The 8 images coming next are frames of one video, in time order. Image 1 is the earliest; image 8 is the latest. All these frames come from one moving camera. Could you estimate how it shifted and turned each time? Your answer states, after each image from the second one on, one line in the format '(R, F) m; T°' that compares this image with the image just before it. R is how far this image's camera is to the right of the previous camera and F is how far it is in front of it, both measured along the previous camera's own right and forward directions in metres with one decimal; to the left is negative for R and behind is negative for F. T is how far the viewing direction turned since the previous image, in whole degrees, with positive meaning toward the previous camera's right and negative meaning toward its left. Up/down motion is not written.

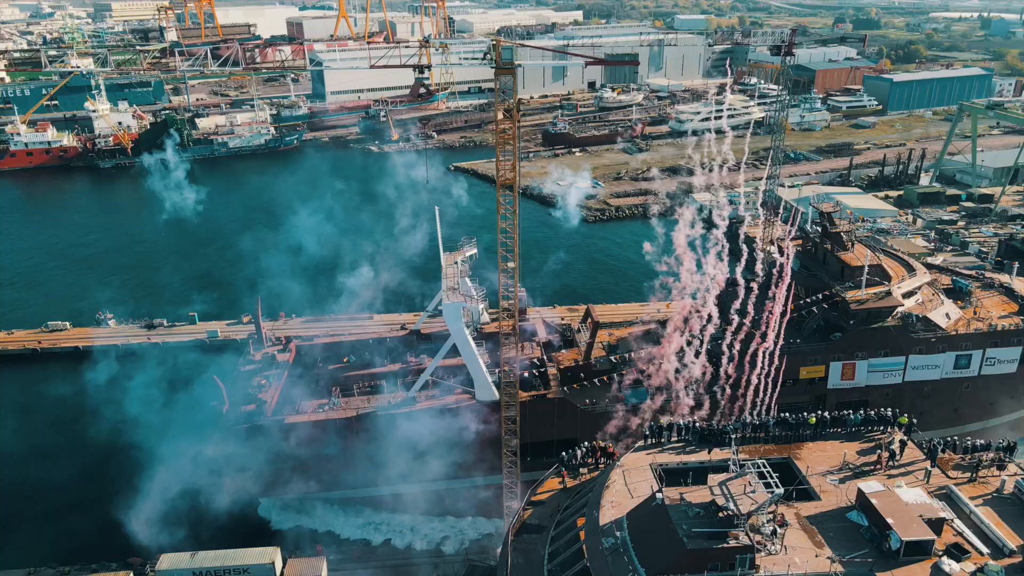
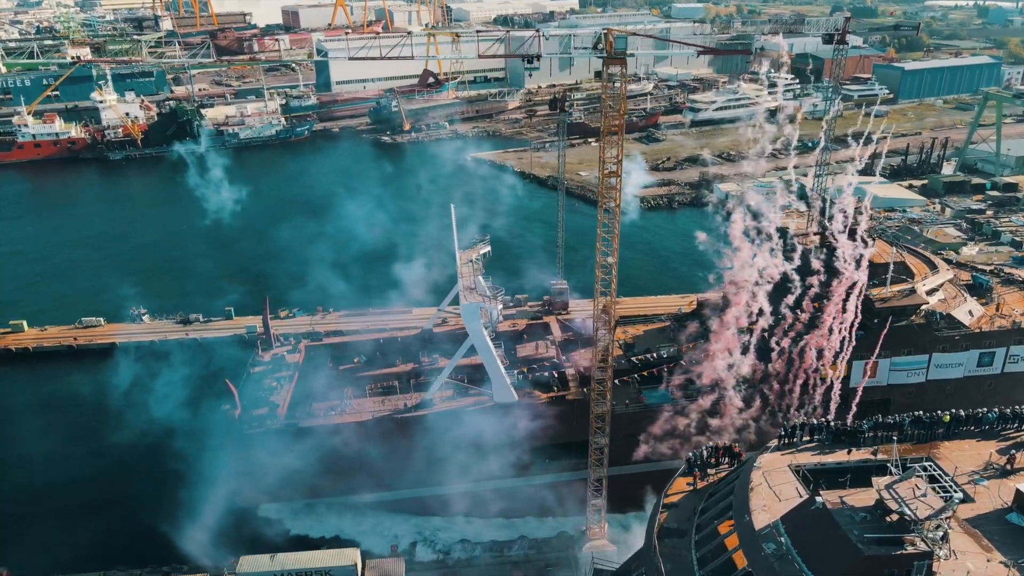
(-3.1, +0.6) m; +1°
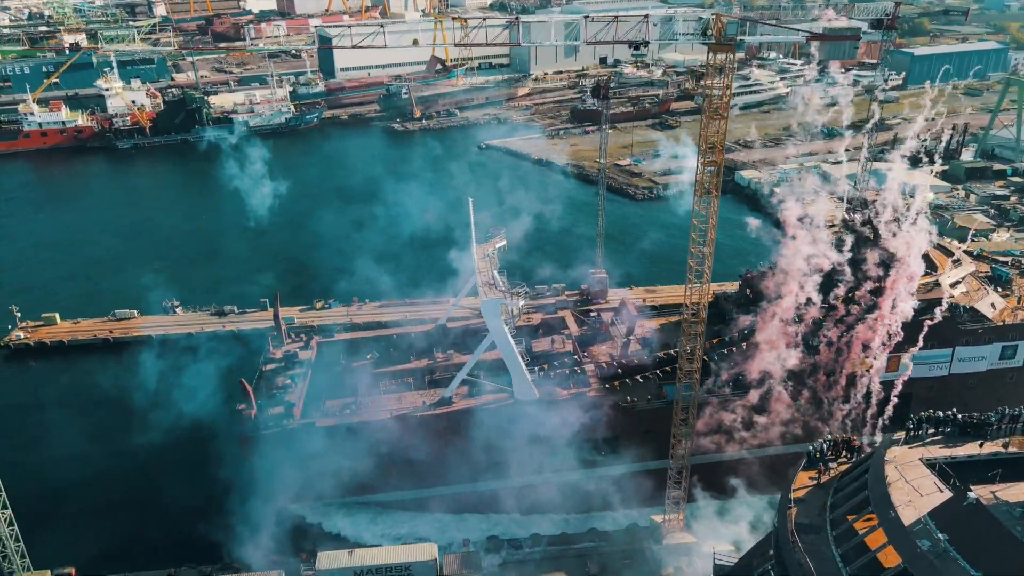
(-2.9, +0.4) m; +1°
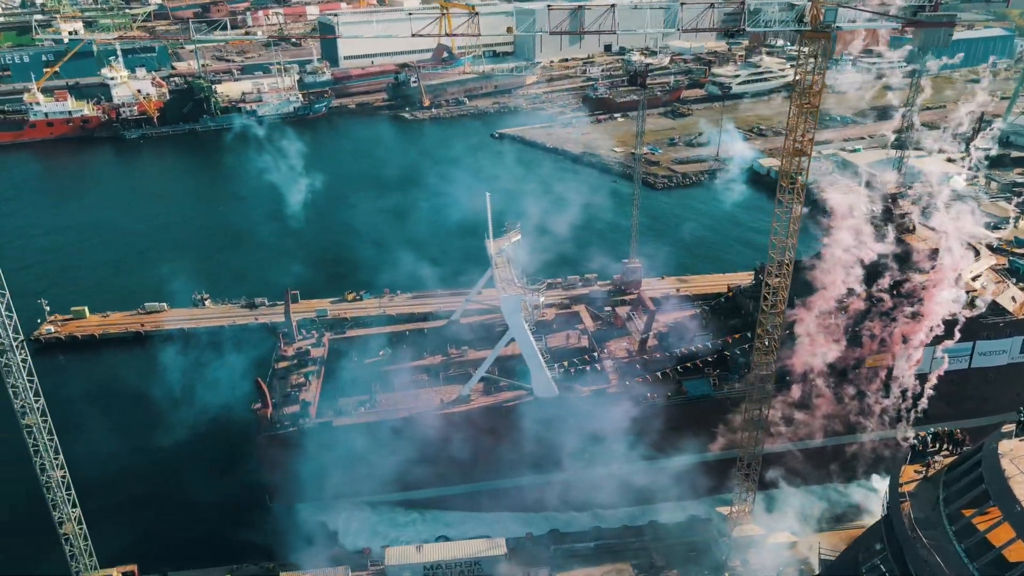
(-2.5, +0.3) m; +1°
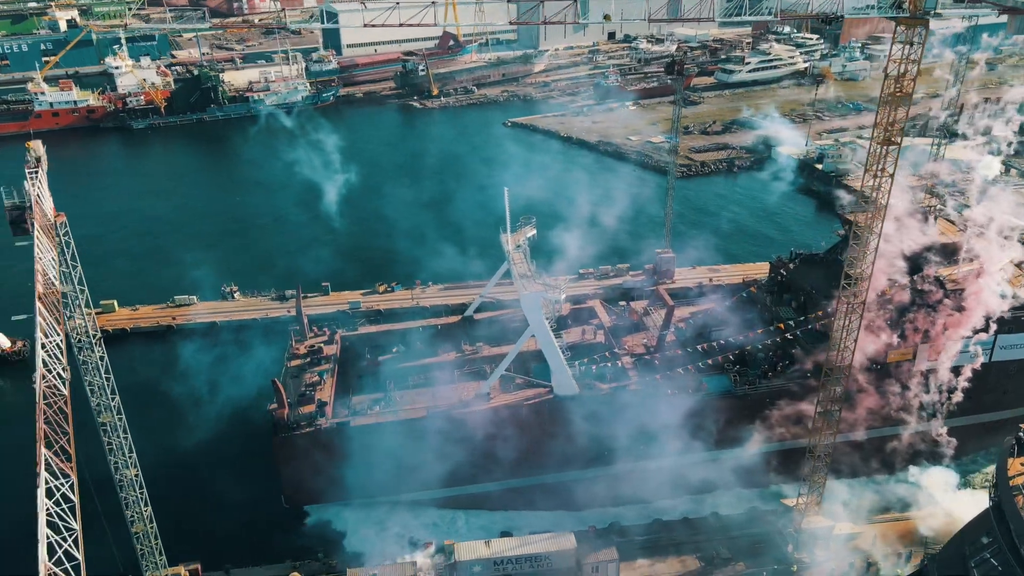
(-2.5, +0.3) m; +1°
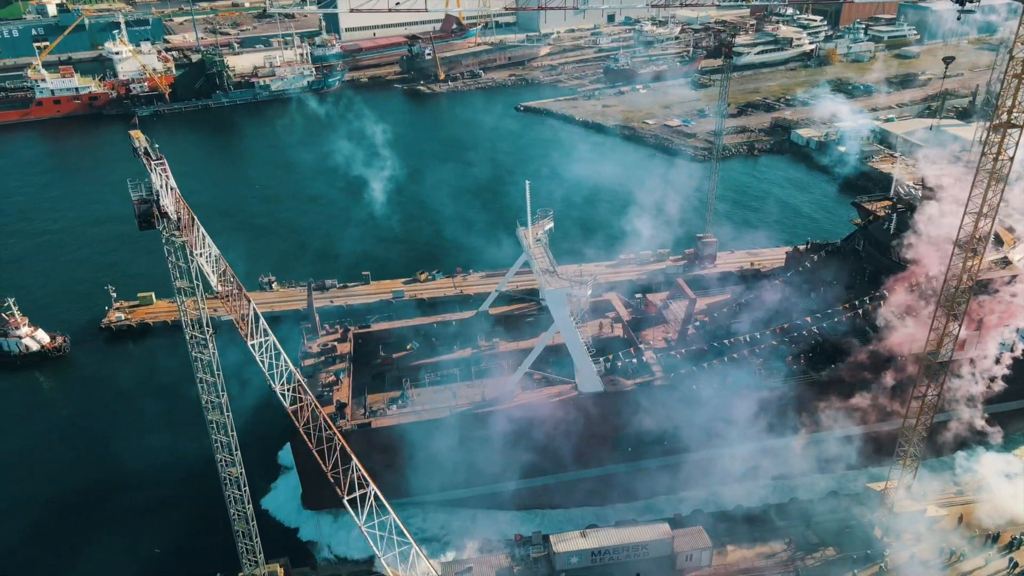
(-3.5, +0.4) m; +1°
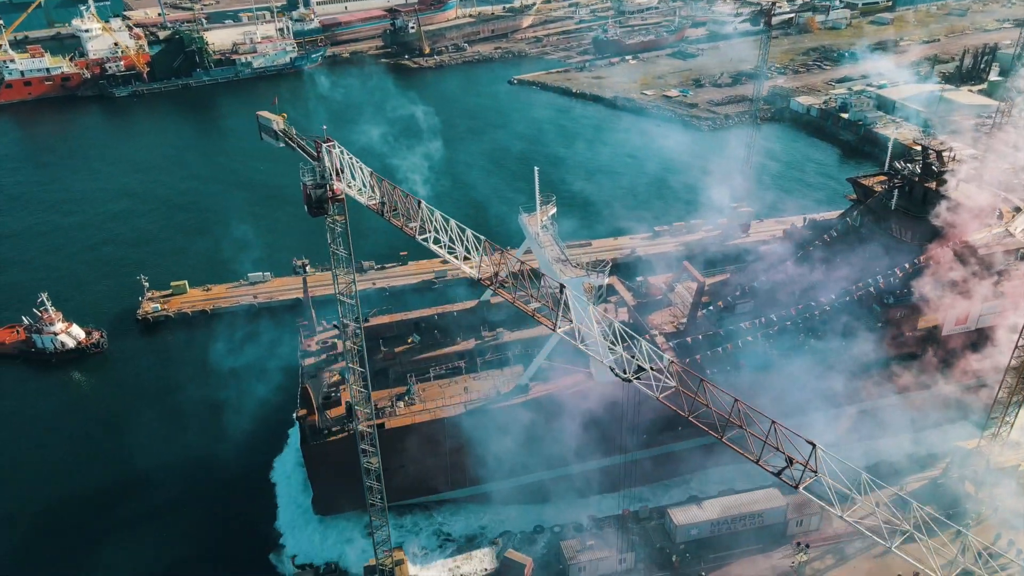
(-4.9, +0.5) m; +3°
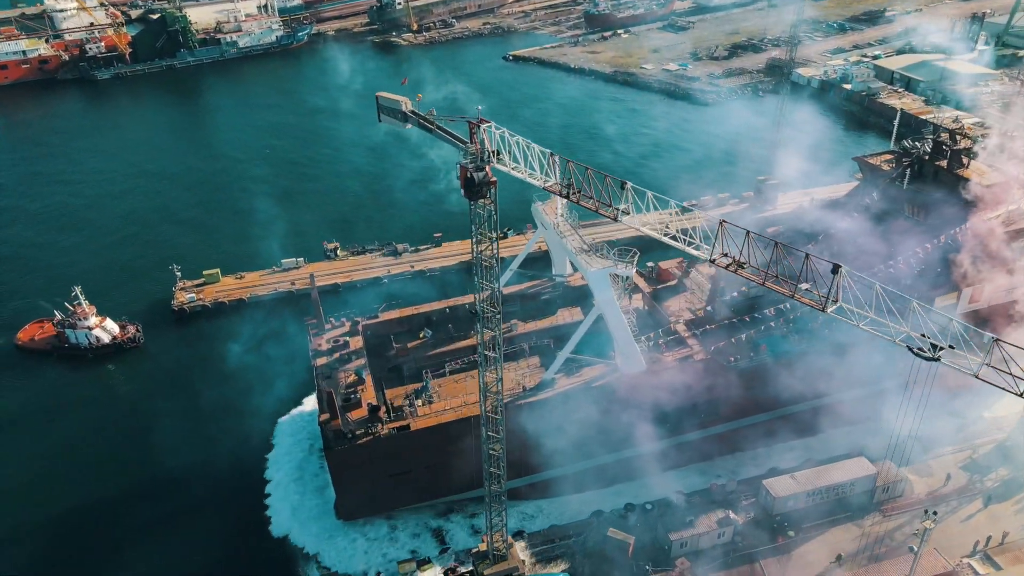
(-4.0, +0.4) m; +3°
